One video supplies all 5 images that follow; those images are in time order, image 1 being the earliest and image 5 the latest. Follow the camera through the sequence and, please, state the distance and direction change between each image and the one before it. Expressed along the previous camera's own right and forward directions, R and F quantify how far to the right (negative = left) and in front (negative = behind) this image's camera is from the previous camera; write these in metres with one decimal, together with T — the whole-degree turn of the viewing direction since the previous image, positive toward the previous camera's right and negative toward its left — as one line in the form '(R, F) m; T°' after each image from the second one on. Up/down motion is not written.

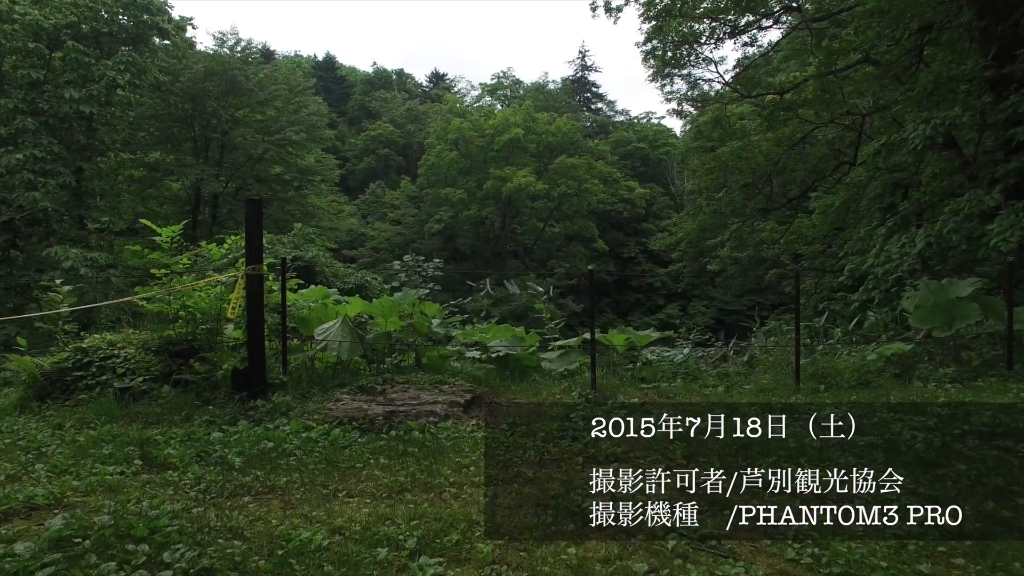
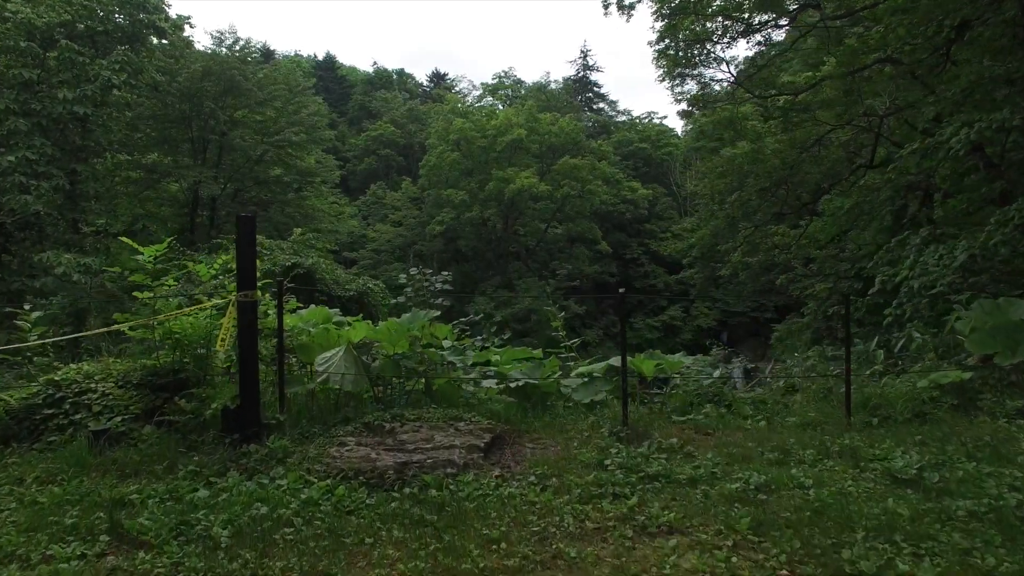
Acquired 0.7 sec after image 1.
(-0.1, +0.2) m; 0°
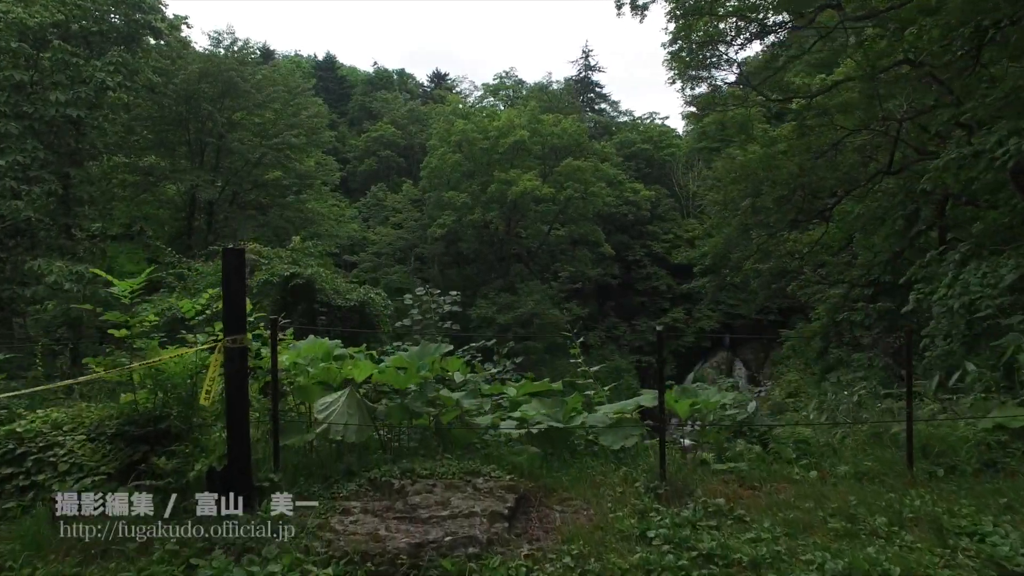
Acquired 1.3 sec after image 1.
(-0.1, +0.2) m; 0°
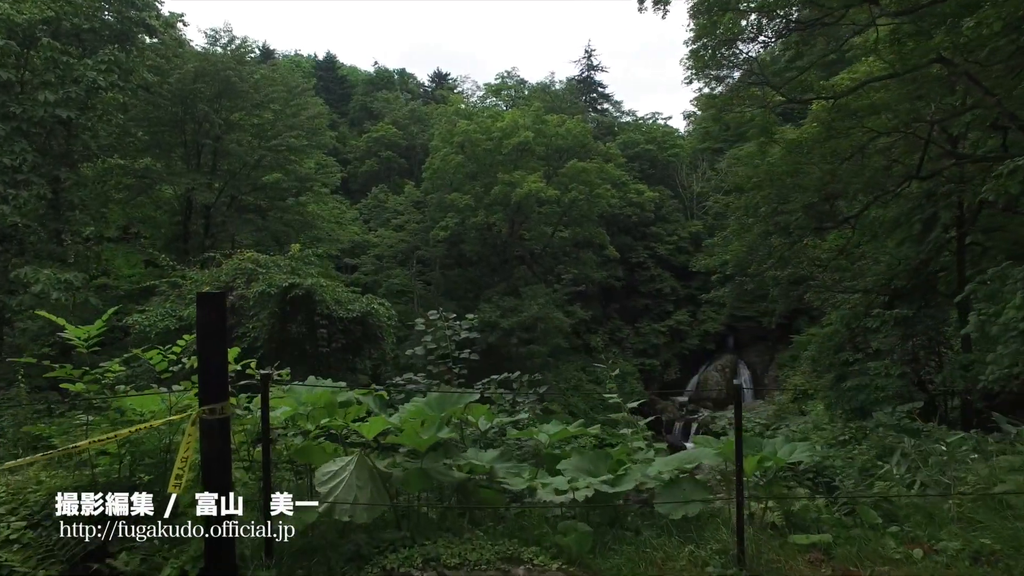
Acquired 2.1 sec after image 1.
(-0.1, +0.3) m; 0°
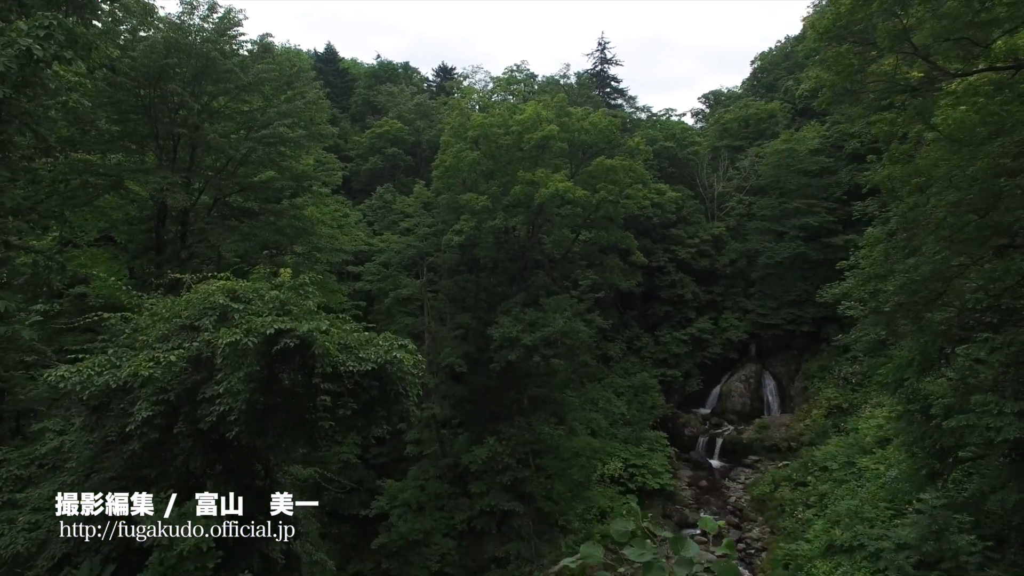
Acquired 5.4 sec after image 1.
(-0.6, +1.8) m; 0°
